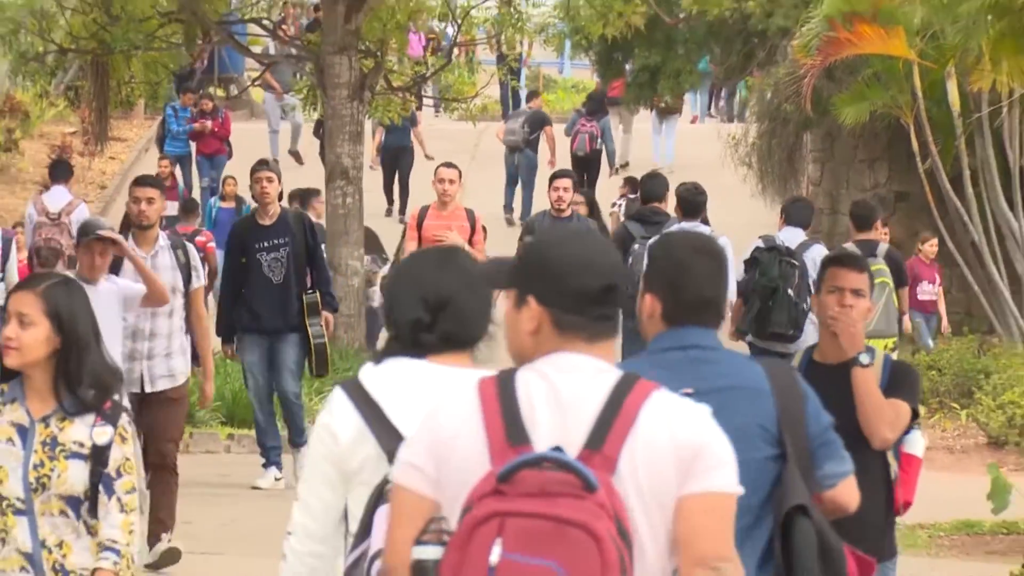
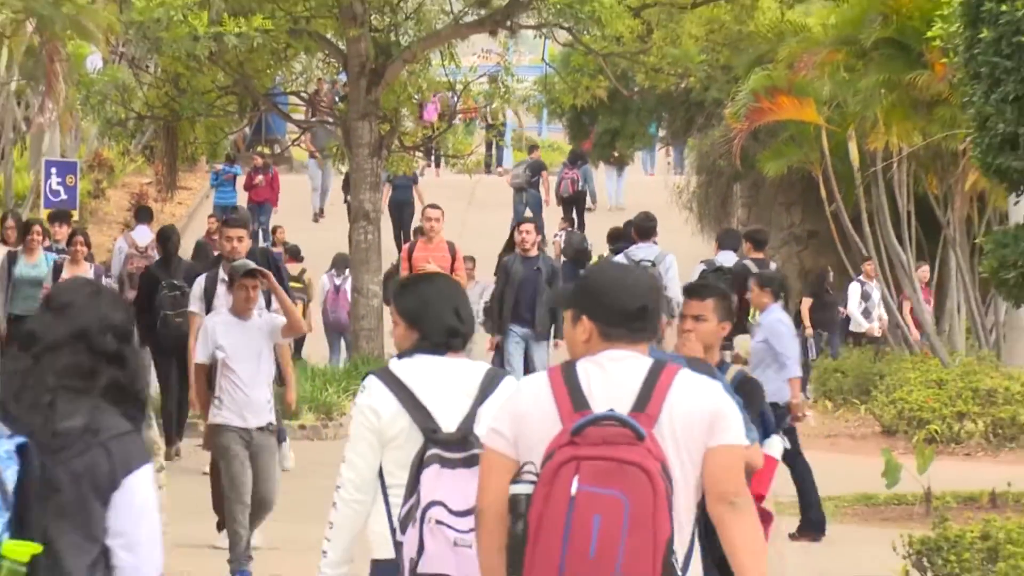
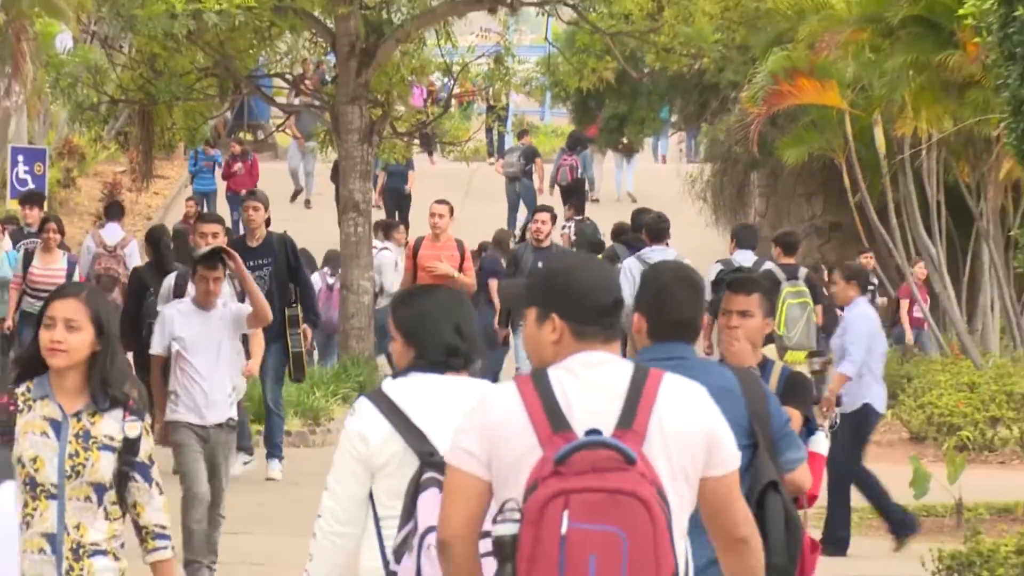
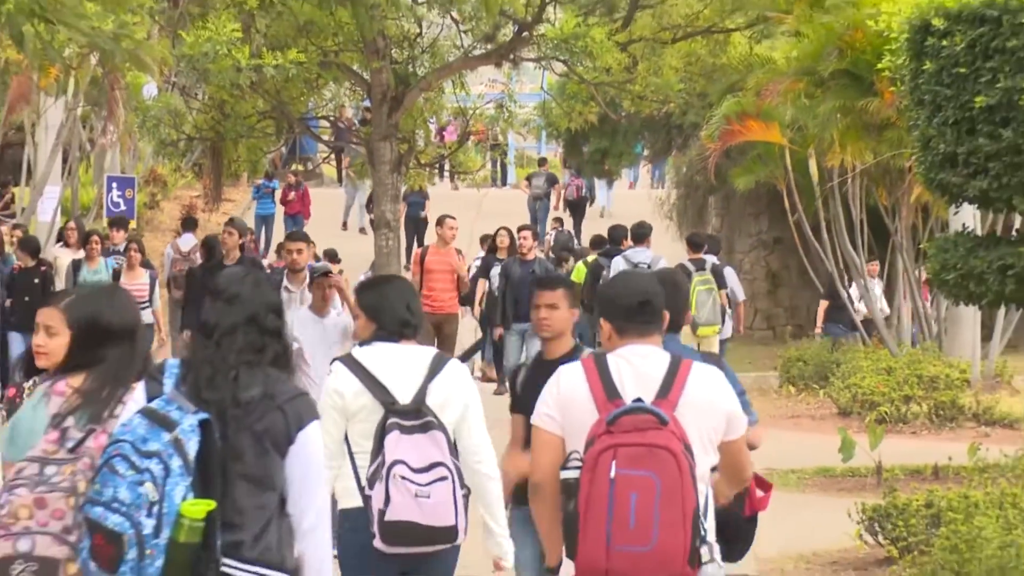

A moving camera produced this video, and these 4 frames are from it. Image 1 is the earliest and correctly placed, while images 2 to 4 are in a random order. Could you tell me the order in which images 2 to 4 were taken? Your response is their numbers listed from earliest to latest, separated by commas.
3, 2, 4
